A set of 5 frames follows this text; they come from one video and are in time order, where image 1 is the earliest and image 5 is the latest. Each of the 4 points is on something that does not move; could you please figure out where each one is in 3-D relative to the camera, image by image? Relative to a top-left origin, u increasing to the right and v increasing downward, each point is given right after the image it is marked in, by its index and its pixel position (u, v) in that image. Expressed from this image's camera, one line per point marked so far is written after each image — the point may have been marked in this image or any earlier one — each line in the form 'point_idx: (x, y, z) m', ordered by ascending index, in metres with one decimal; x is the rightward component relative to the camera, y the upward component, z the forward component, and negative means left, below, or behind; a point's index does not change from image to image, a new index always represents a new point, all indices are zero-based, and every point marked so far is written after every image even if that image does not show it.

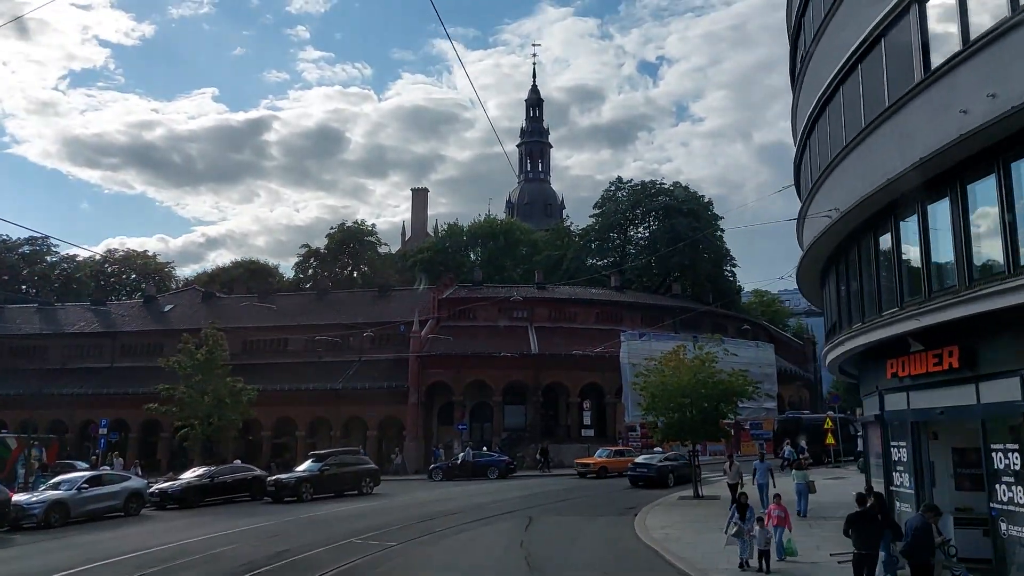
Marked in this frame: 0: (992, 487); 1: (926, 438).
0: (+7.8, -3.2, +13.5) m
1: (+8.1, -3.0, +16.3) m
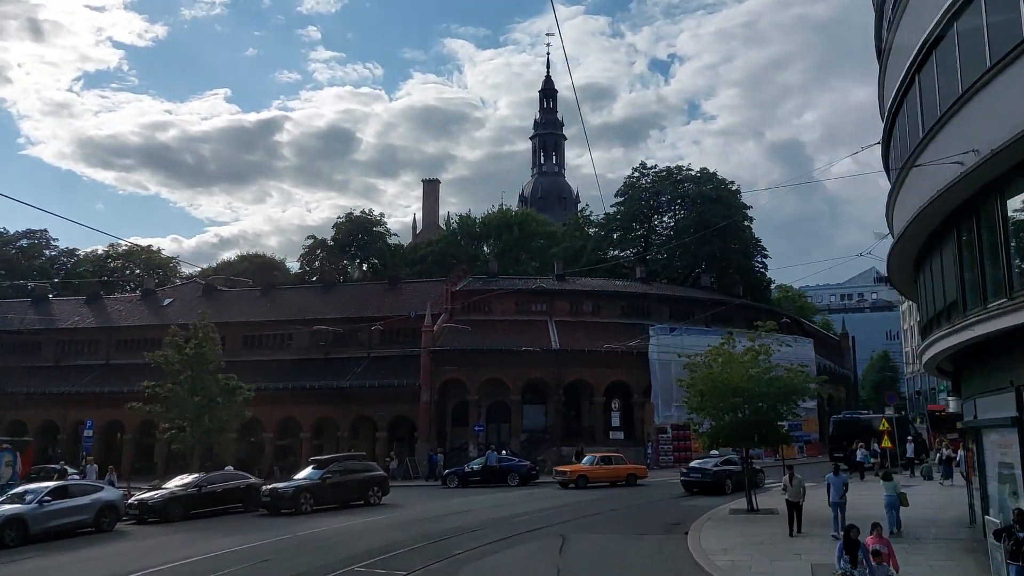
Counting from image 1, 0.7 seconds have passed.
0: (+8.4, -2.7, +9.7) m
1: (+8.8, -2.4, +12.6) m
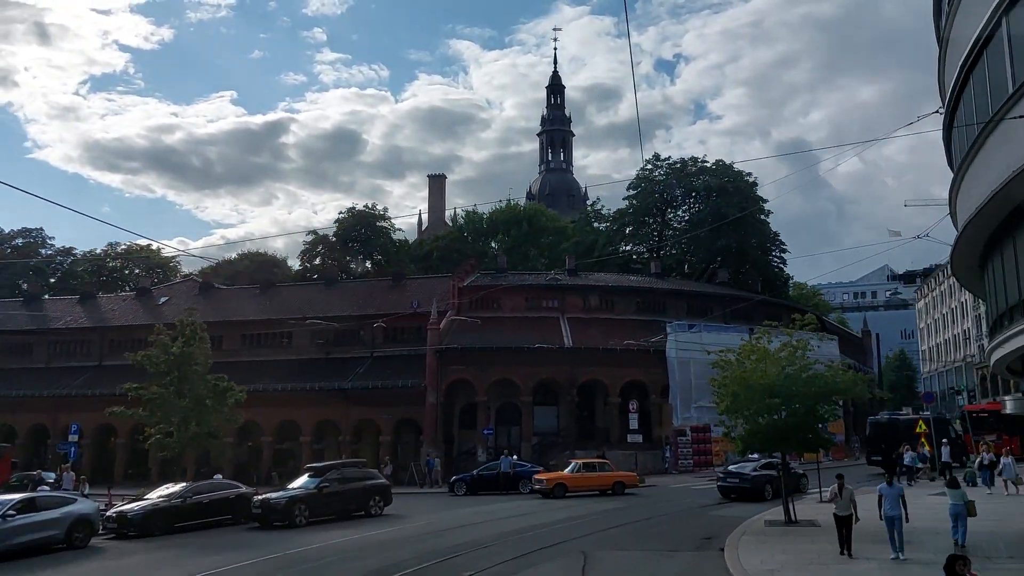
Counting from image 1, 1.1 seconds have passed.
0: (+8.7, -2.4, +7.3) m
1: (+9.1, -2.1, +10.1) m
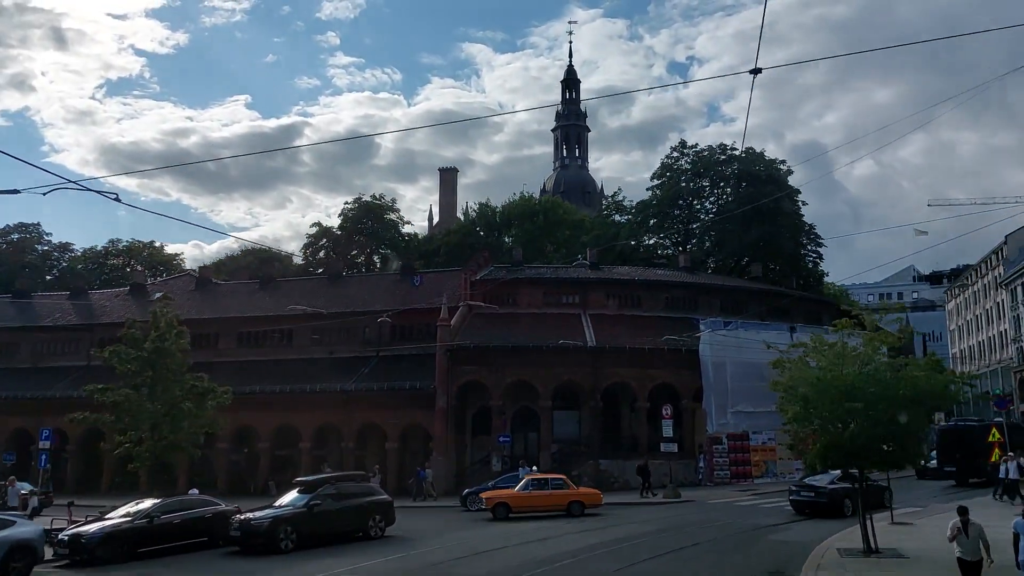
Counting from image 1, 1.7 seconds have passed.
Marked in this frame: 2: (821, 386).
0: (+9.0, -1.9, +3.3) m
1: (+9.4, -1.6, +6.2) m
2: (+7.4, -2.3, +19.7) m
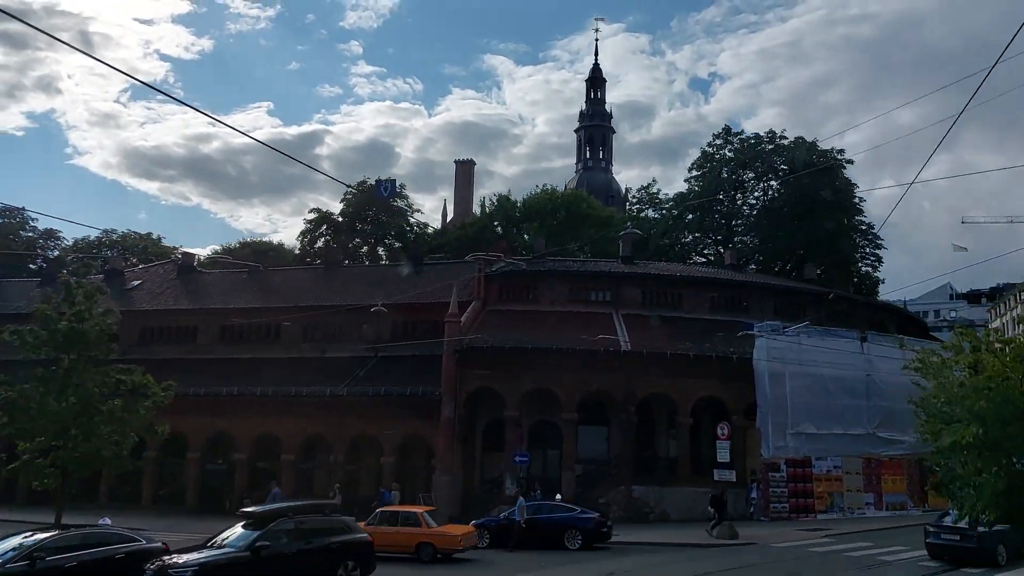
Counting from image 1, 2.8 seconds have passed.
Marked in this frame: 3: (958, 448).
0: (+9.2, -1.2, -2.9) m
1: (+9.6, -1.0, -0.1) m
2: (+7.8, -1.8, +13.4) m
3: (+7.4, -2.7, +14.0) m
